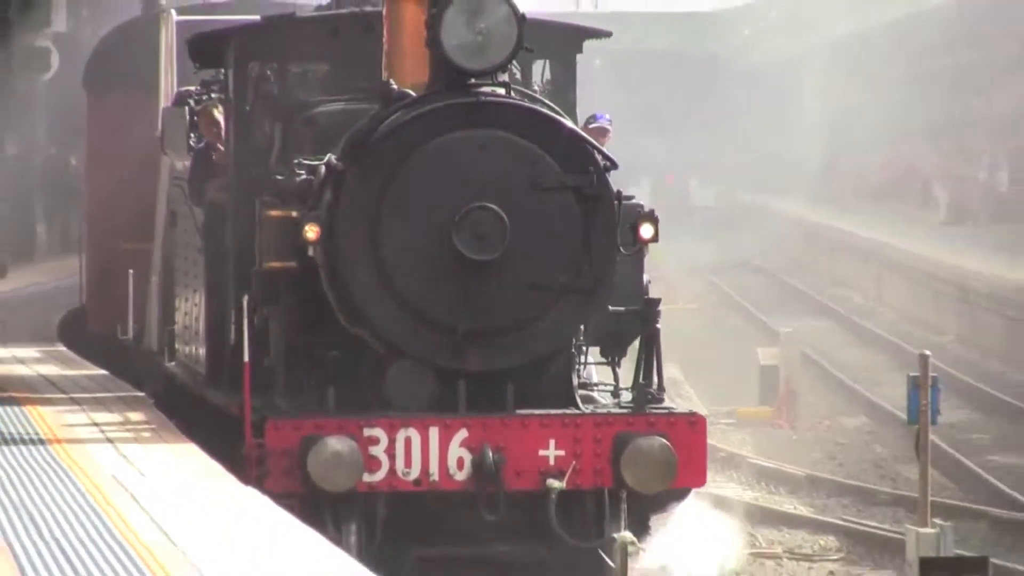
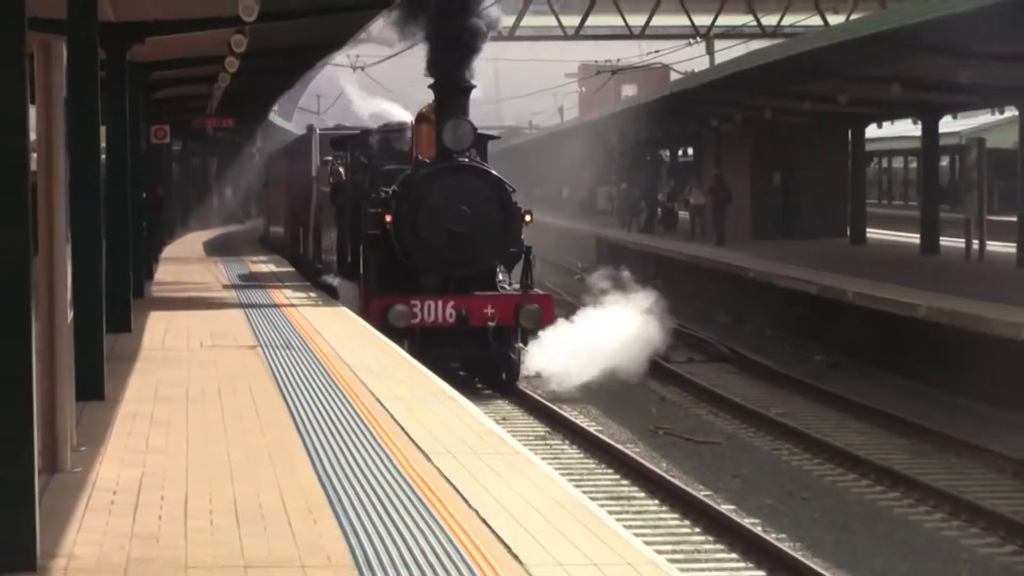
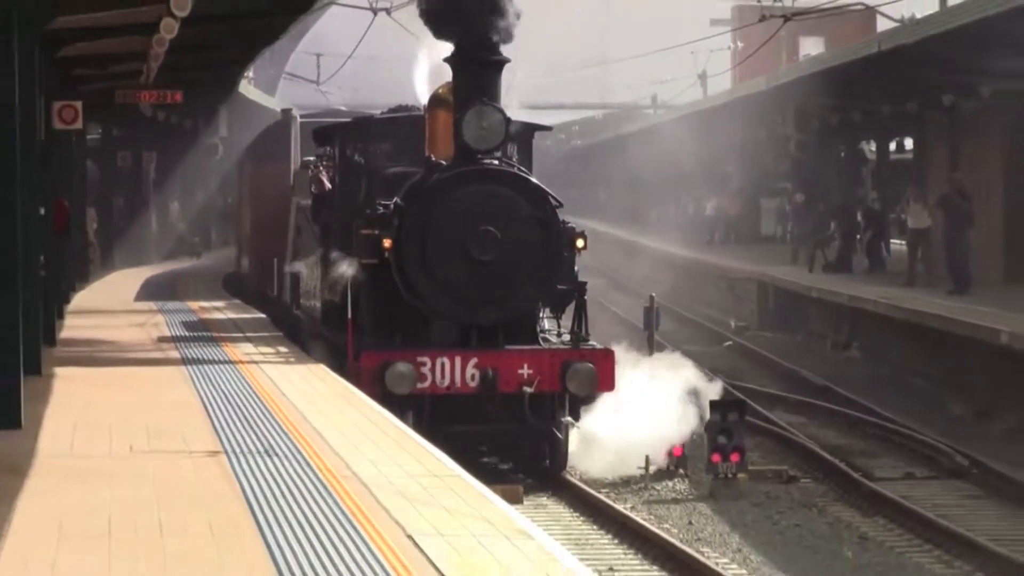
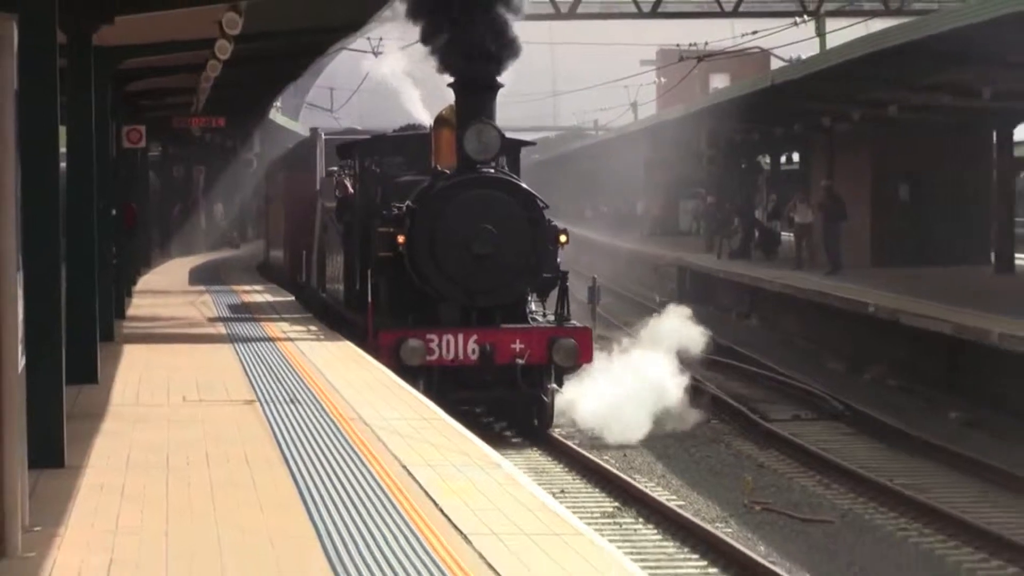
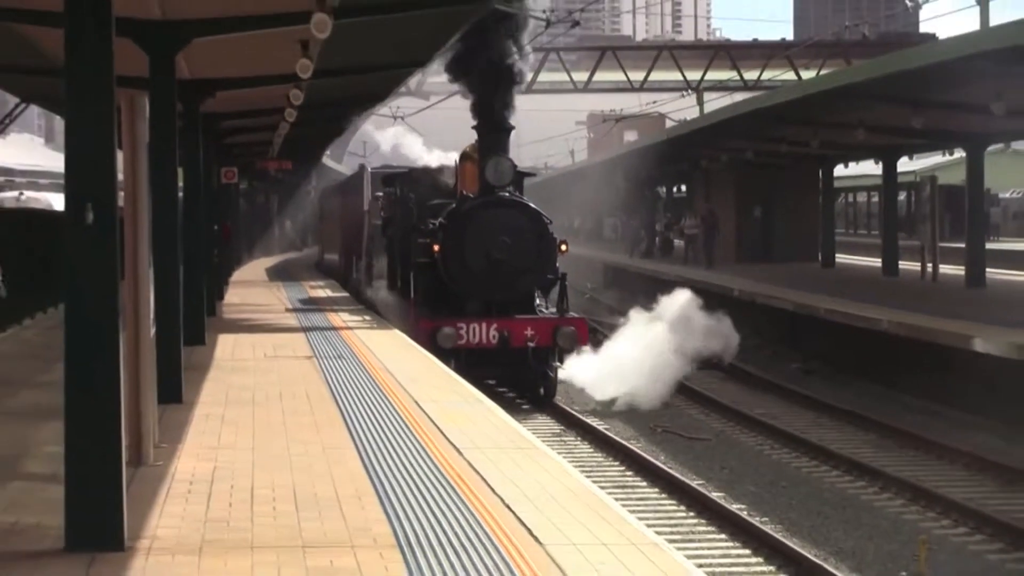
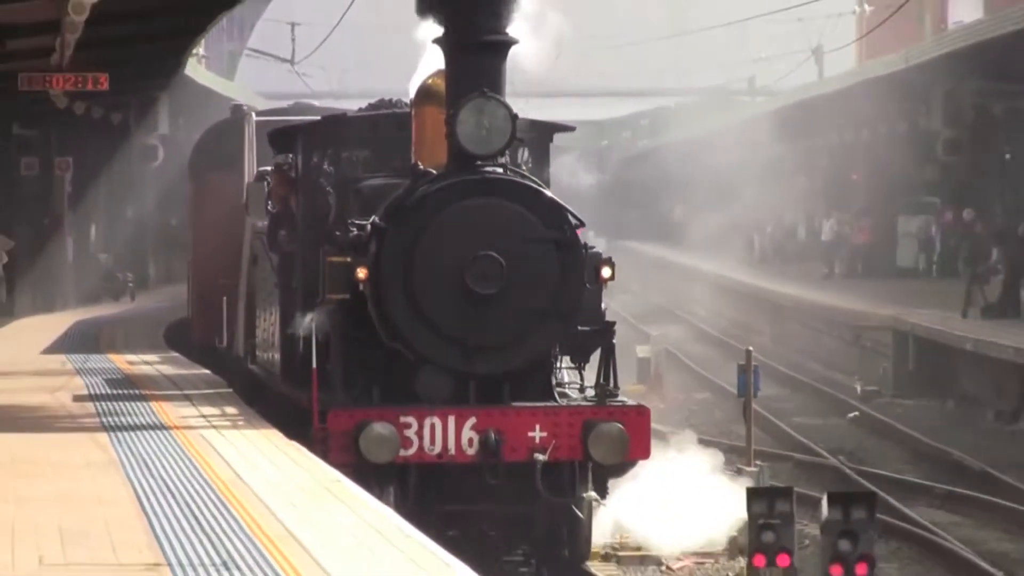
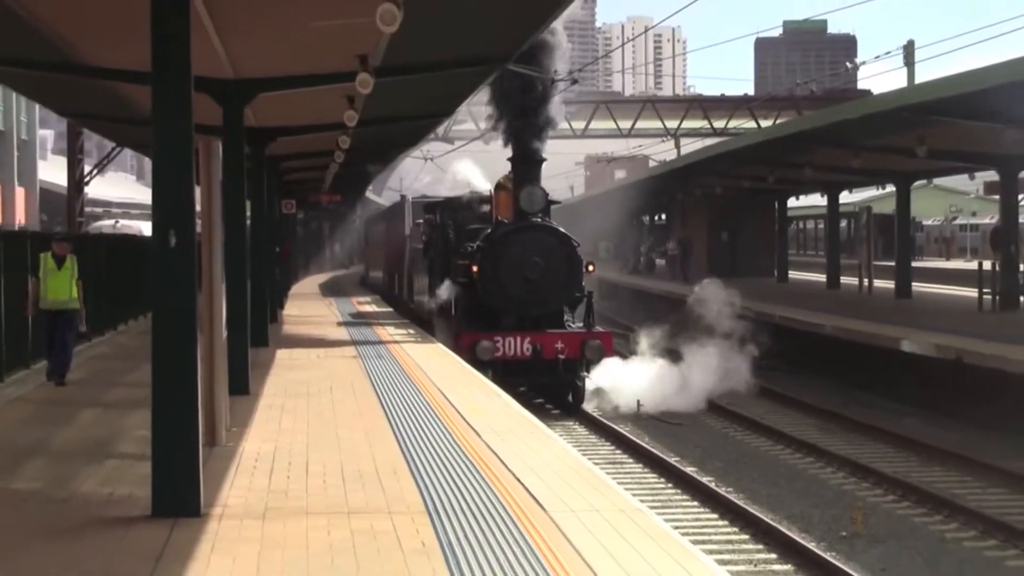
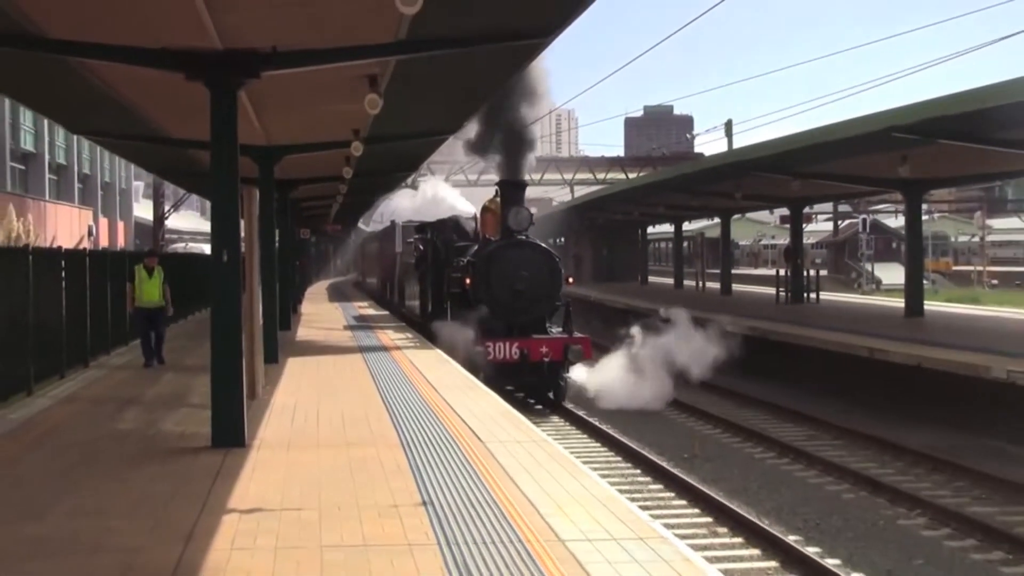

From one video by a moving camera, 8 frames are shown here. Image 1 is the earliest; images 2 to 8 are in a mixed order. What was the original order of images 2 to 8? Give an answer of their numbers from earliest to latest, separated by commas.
6, 3, 4, 2, 5, 7, 8
